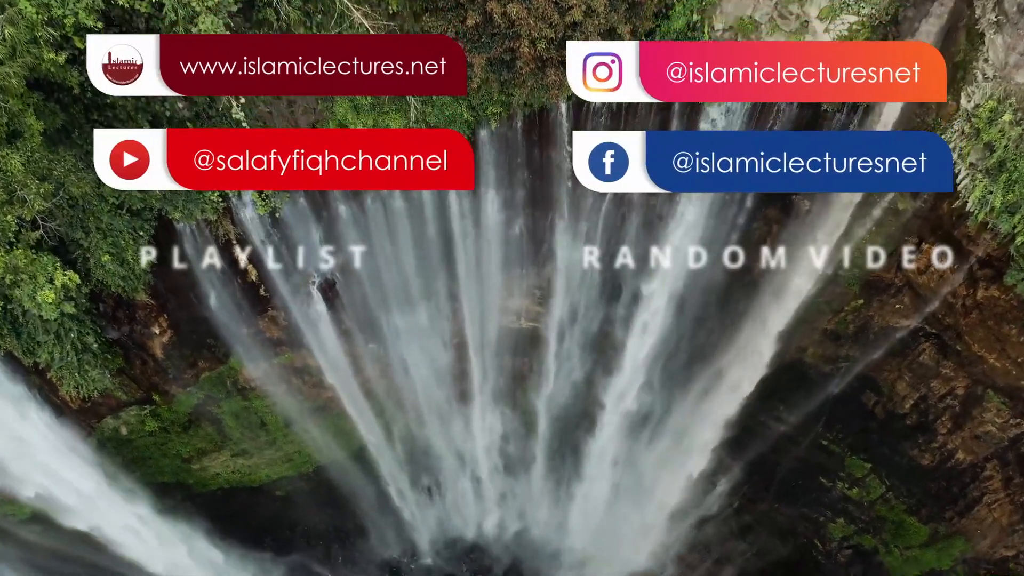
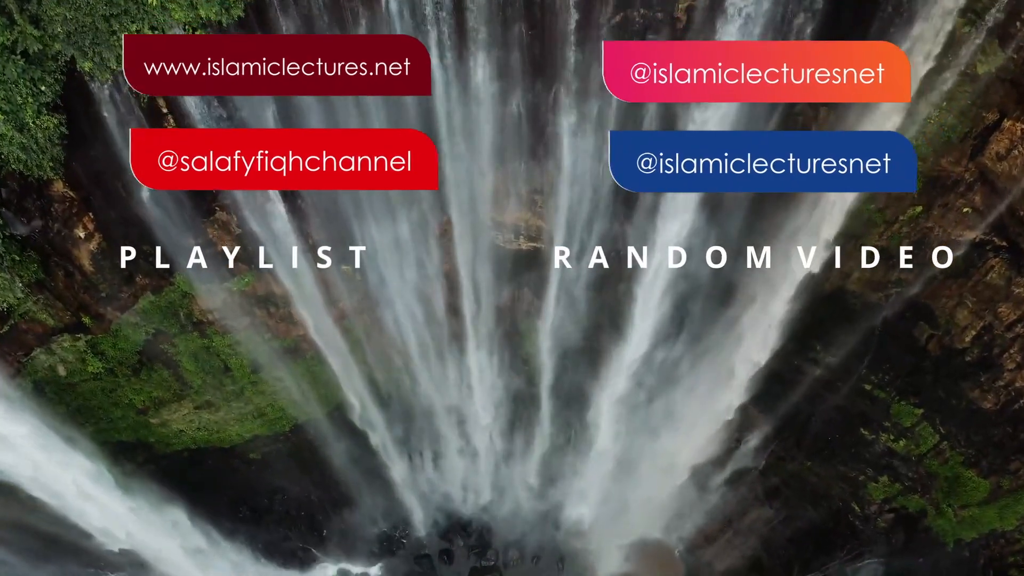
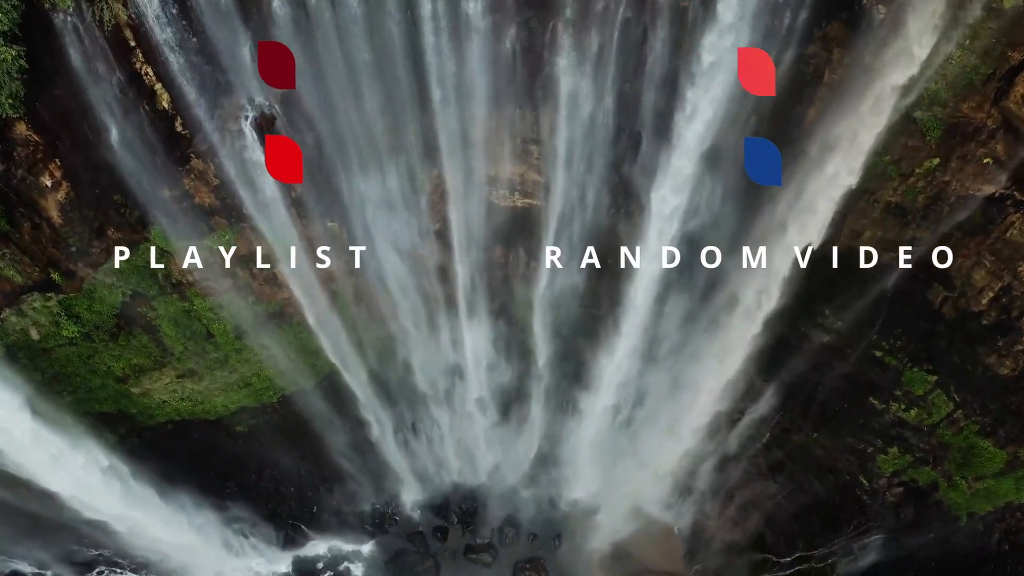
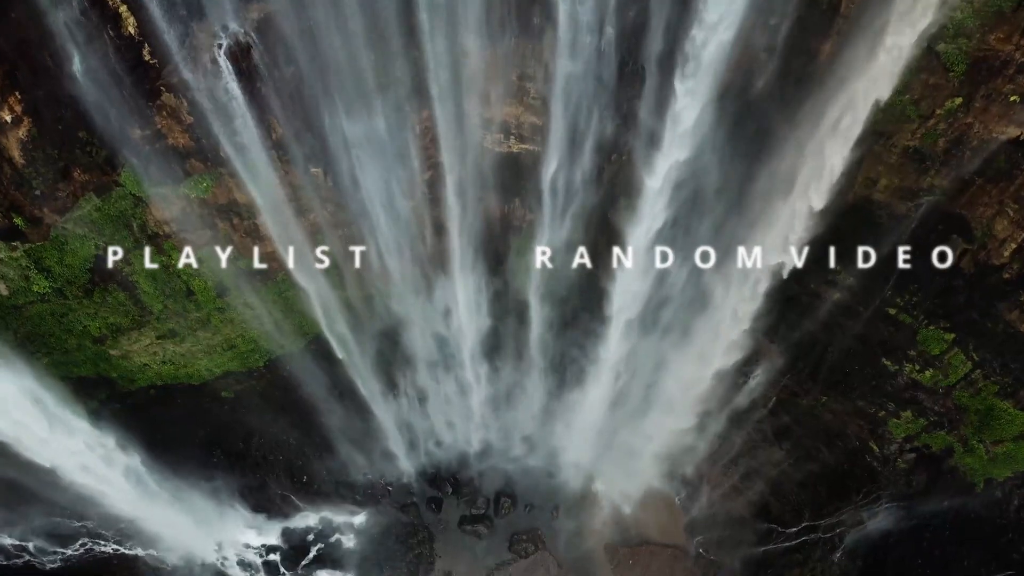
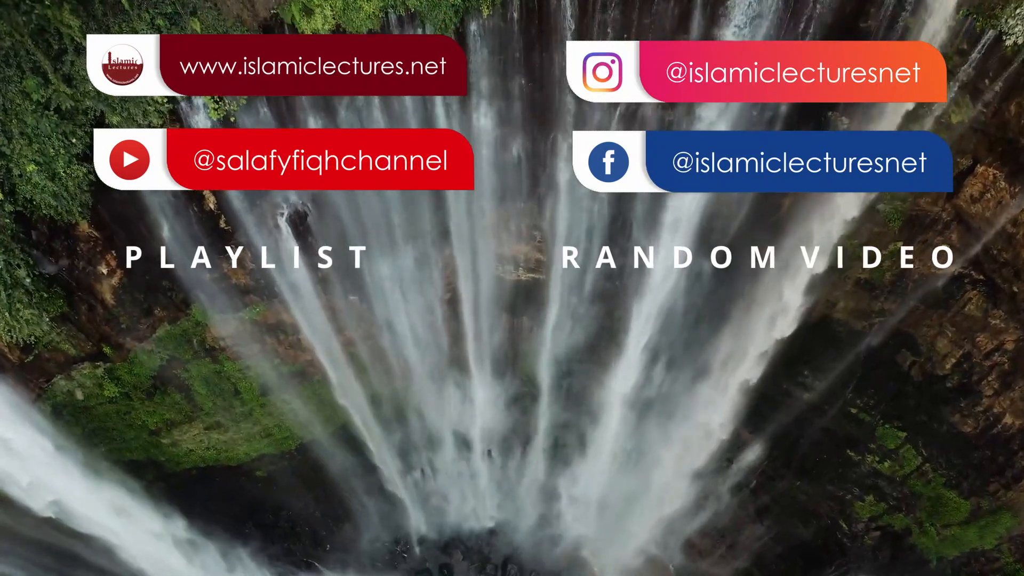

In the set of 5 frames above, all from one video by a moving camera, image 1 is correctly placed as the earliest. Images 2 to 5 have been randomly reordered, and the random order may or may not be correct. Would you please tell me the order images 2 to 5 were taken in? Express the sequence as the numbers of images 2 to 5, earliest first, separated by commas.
5, 2, 3, 4
